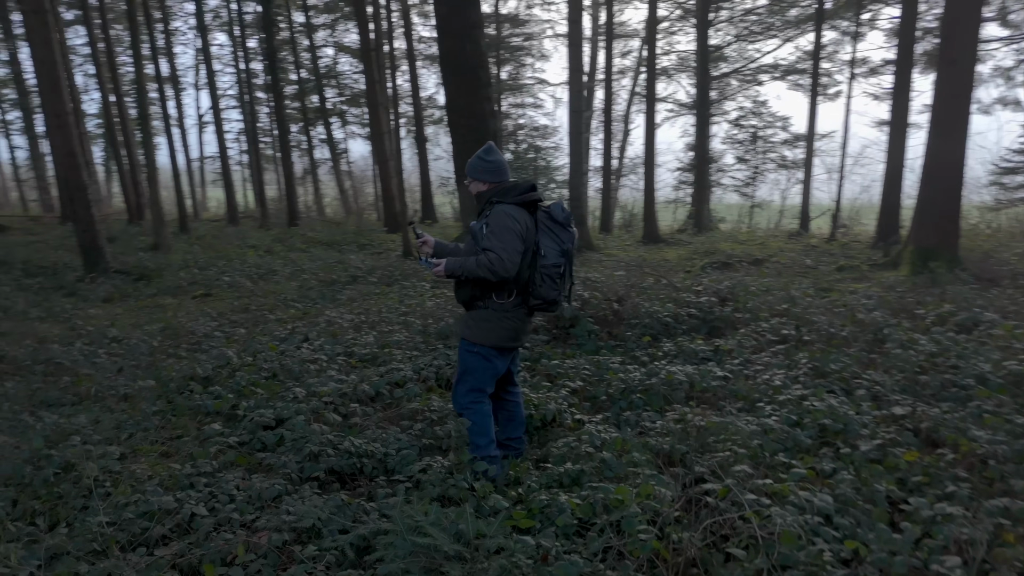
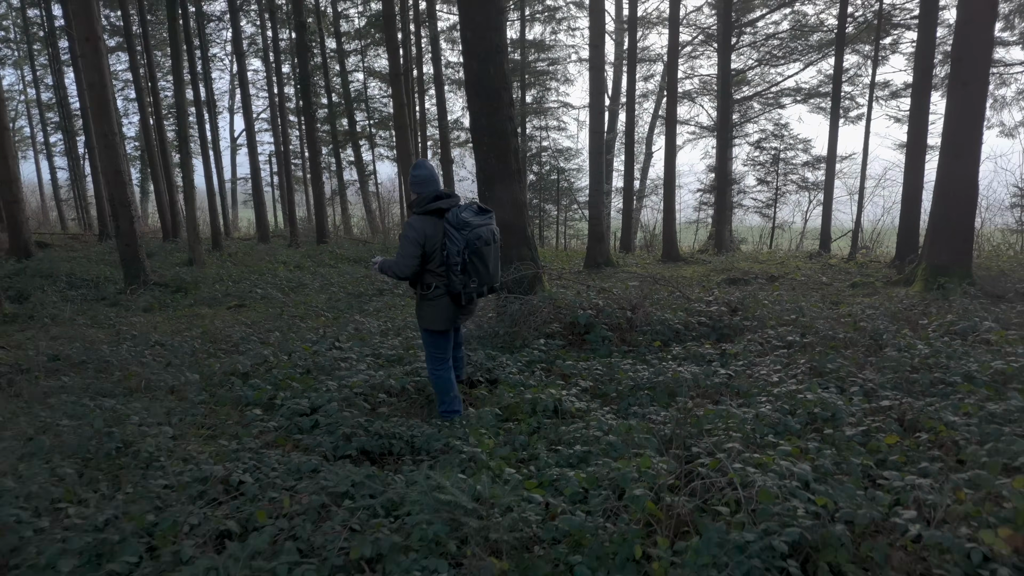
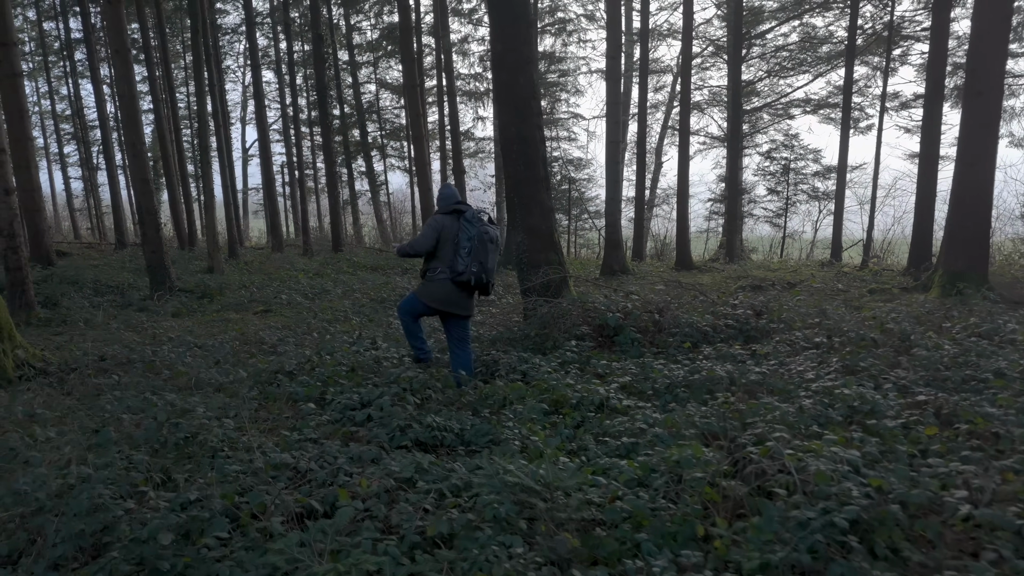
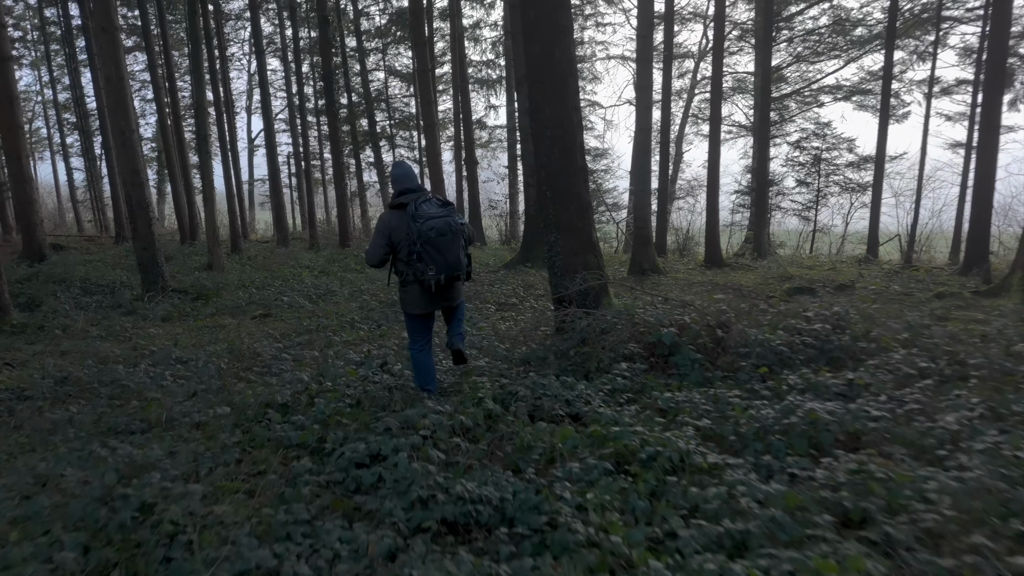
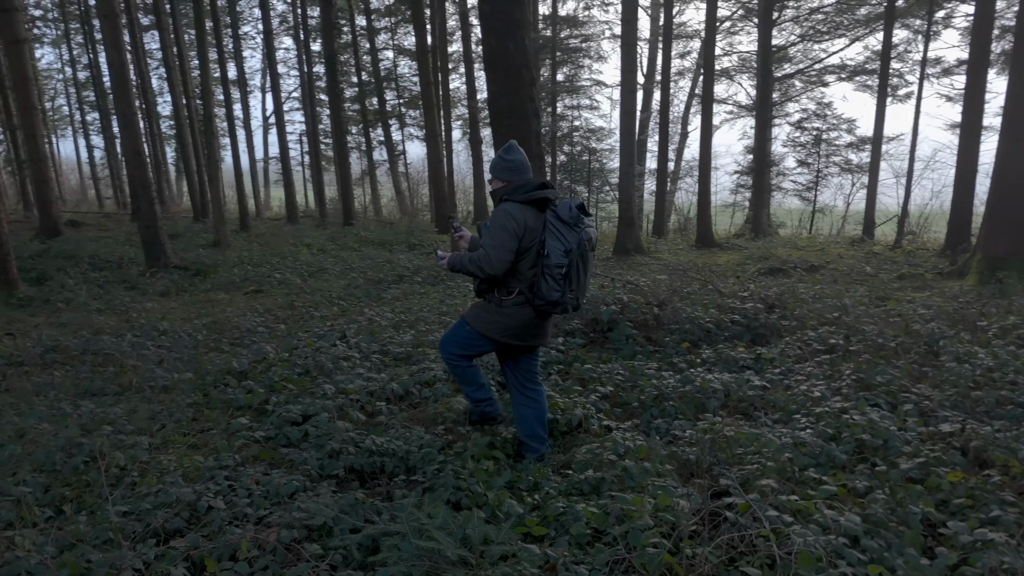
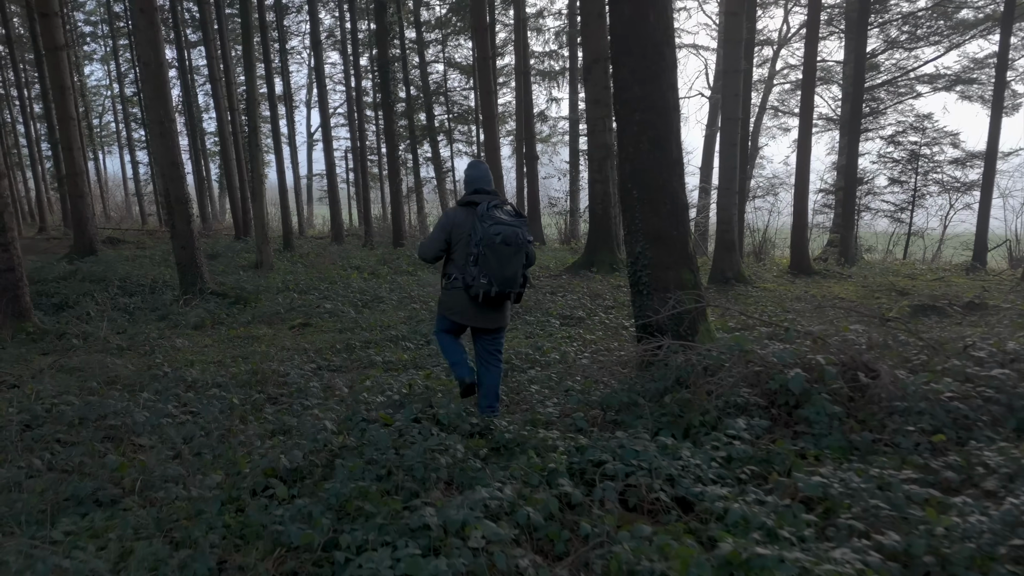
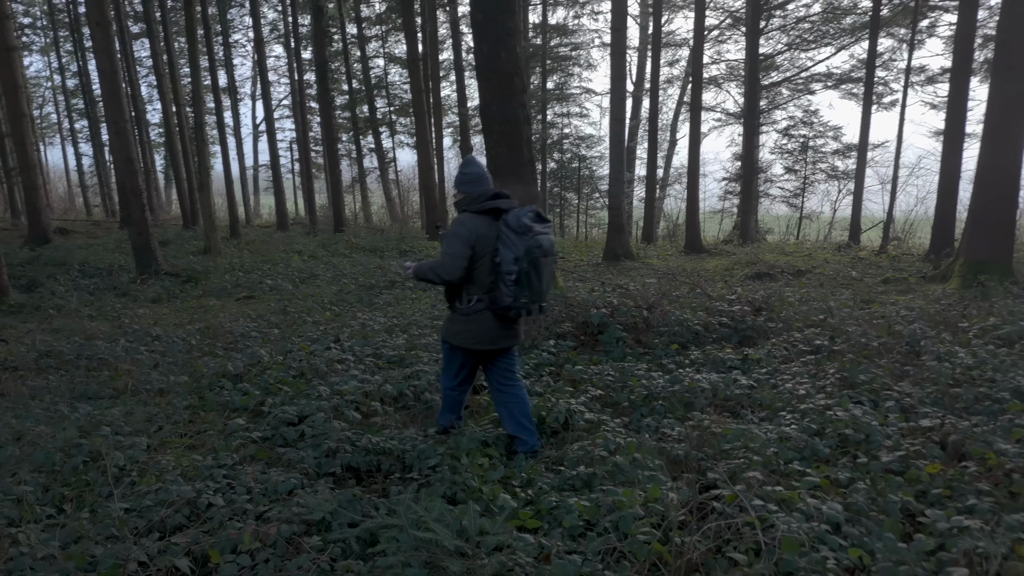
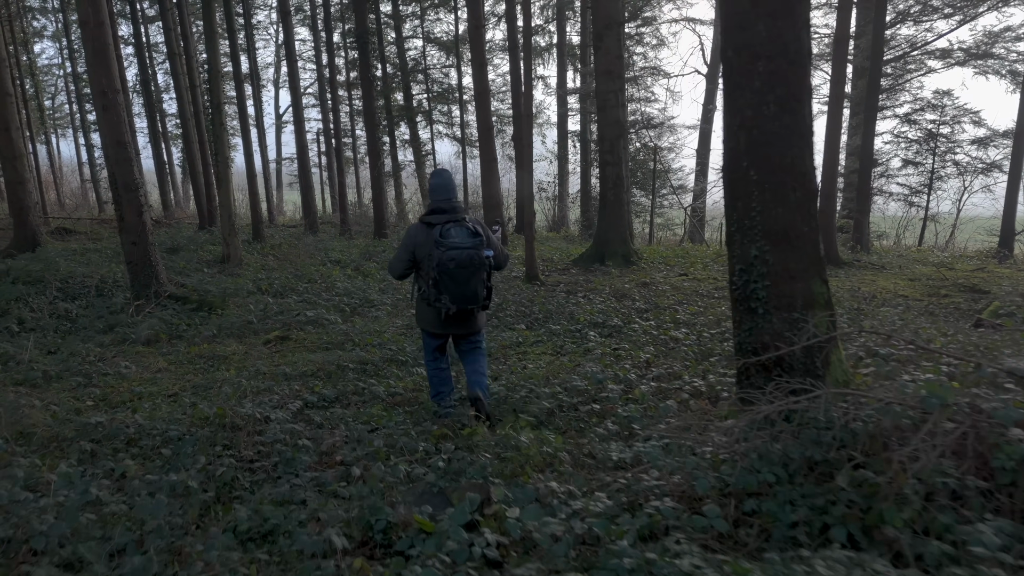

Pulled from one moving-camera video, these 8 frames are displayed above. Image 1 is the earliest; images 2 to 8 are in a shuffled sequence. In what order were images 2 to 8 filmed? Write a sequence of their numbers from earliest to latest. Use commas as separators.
5, 7, 2, 3, 4, 6, 8
